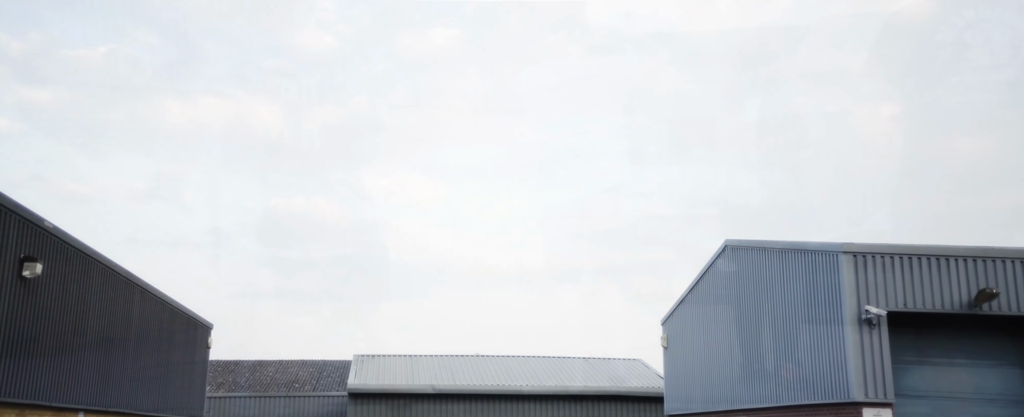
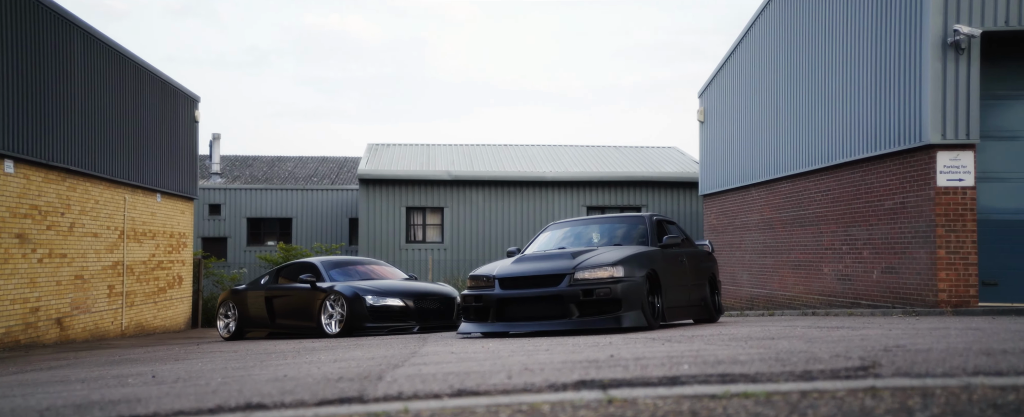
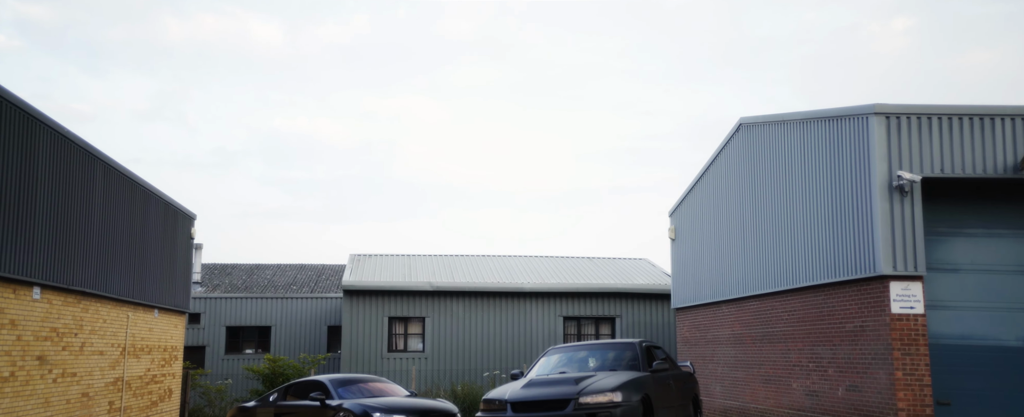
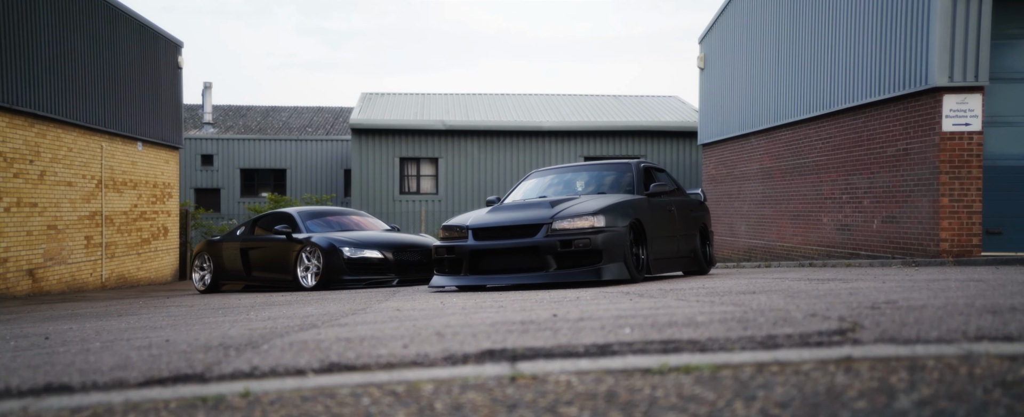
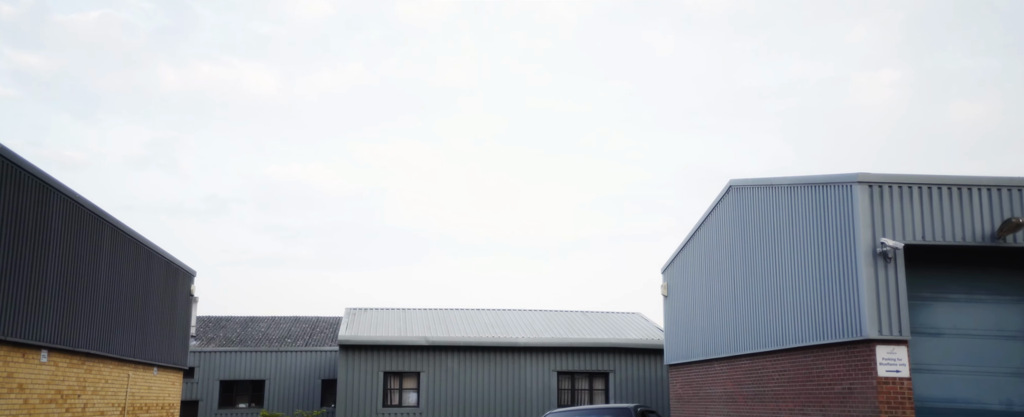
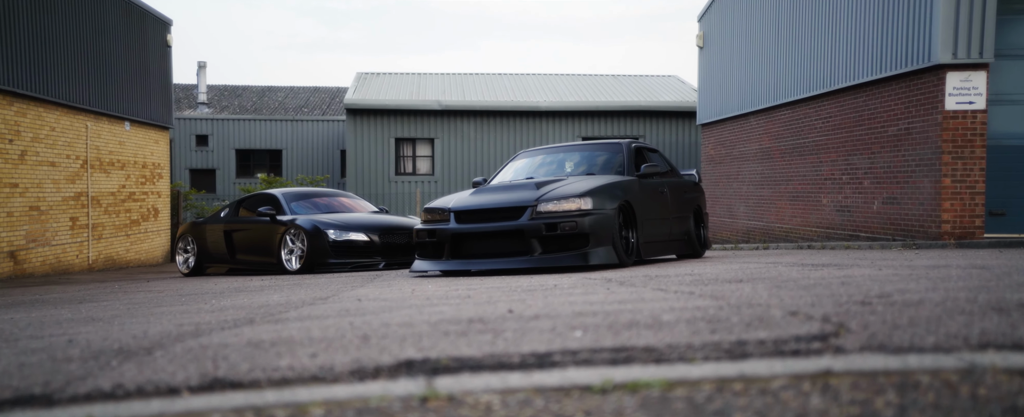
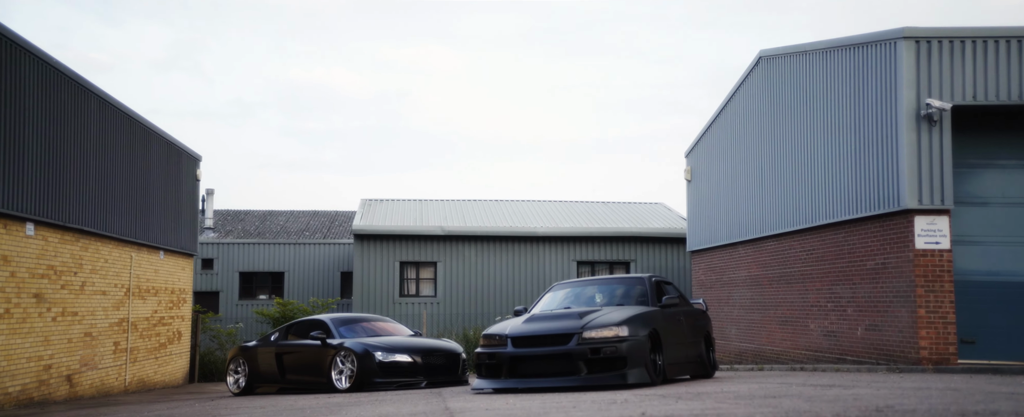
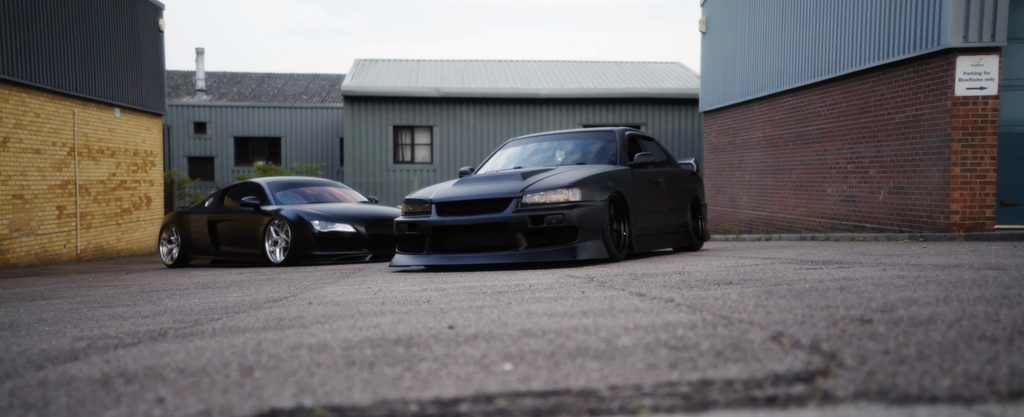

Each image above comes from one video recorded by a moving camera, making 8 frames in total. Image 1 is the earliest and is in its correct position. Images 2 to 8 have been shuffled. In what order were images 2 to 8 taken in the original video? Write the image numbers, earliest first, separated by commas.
5, 3, 7, 2, 4, 6, 8
